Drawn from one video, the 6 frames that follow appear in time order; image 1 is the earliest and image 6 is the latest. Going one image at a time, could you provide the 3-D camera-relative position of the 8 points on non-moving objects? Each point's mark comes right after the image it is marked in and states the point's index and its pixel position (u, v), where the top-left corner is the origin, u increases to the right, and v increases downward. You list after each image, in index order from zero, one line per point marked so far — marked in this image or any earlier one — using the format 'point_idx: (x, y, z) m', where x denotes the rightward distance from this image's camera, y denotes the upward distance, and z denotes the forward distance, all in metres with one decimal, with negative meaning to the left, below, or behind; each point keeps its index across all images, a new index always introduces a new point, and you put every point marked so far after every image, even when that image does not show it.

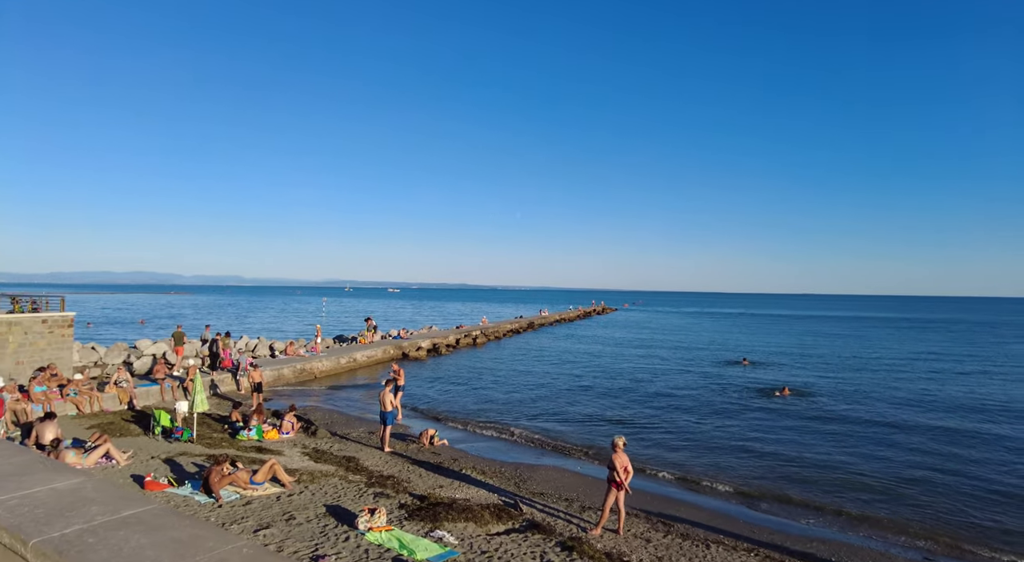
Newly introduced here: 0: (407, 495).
0: (-2.1, -4.3, +11.2) m
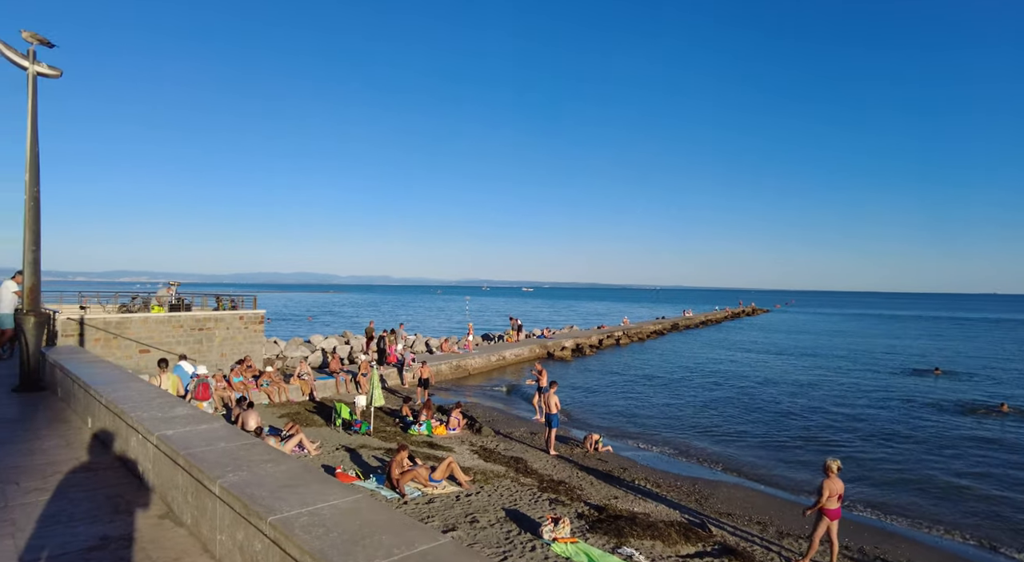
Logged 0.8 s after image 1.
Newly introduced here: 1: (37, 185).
0: (+1.4, -4.3, +10.7) m
1: (-6.3, +1.3, +7.4) m
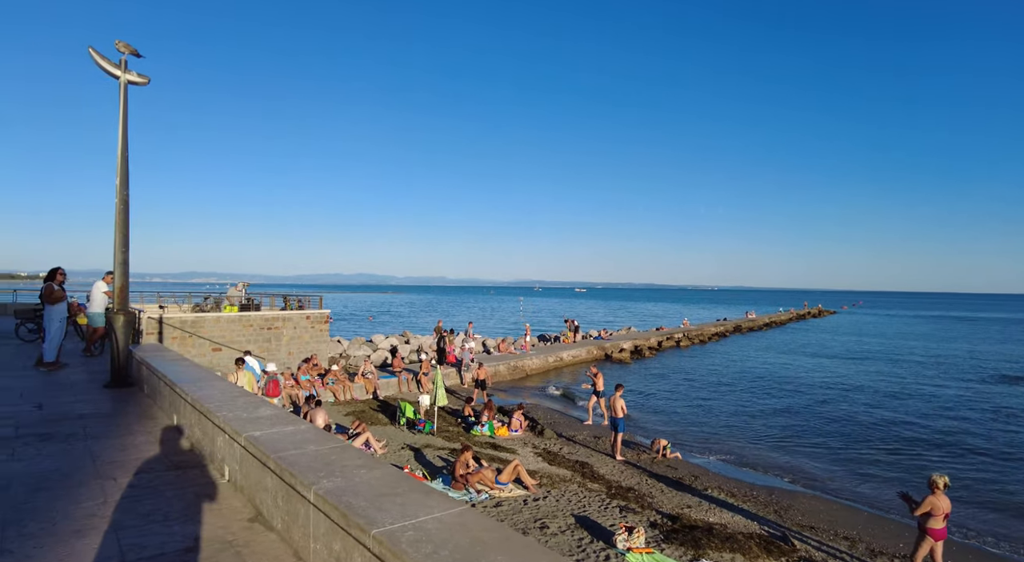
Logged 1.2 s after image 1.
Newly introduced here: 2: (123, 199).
0: (+2.6, -4.3, +10.3) m
1: (-5.3, +1.3, +7.7) m
2: (-5.3, +1.1, +7.6) m
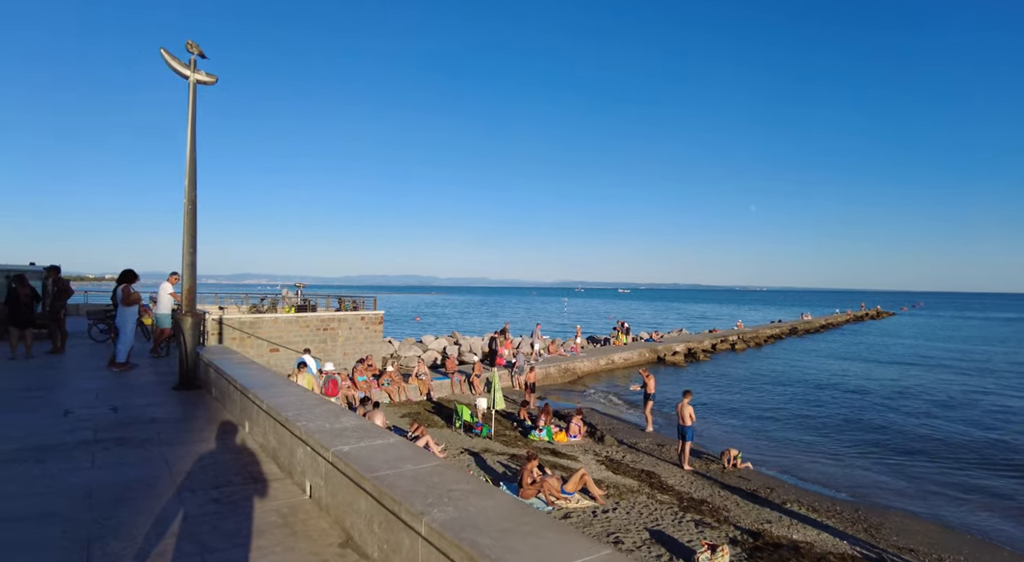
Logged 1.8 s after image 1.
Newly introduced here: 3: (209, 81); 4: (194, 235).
0: (+3.8, -4.3, +9.6) m
1: (-4.4, +1.3, +7.7) m
2: (-4.3, +1.1, +7.6) m
3: (-4.2, +2.8, +7.7) m
4: (-4.3, +0.6, +7.6) m
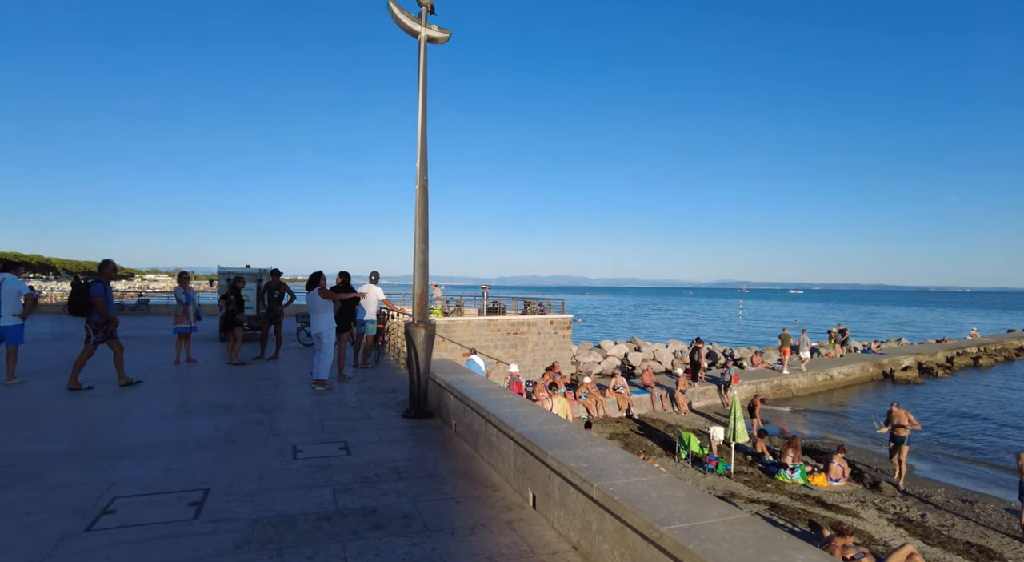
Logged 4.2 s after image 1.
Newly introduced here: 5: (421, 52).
0: (+7.4, -4.3, +6.0) m
1: (-1.0, +1.2, +6.2) m
2: (-1.0, +1.1, +6.1) m
3: (-0.8, +2.8, +6.2) m
4: (-1.0, +0.6, +6.1) m
5: (-1.0, +2.5, +6.1) m
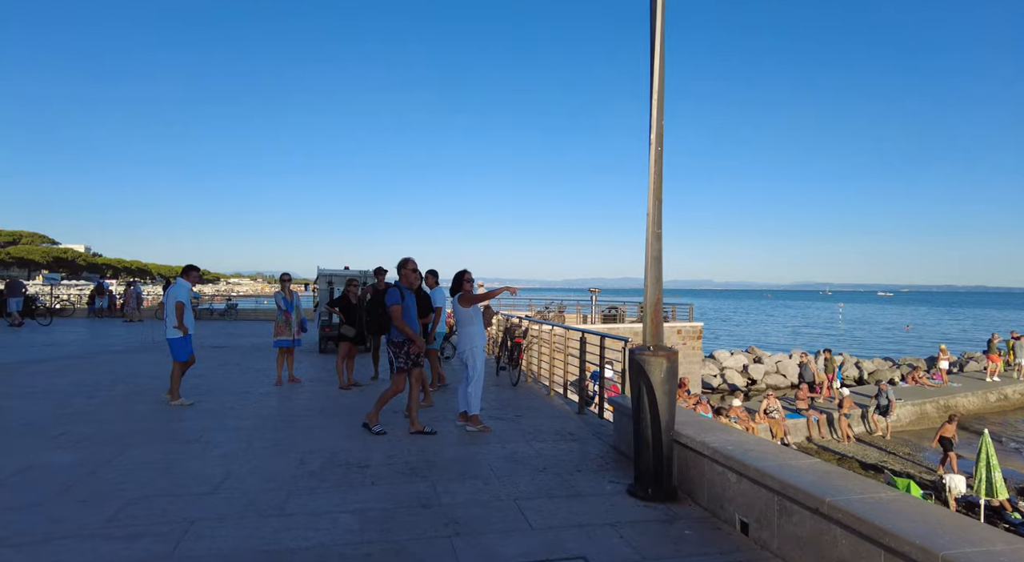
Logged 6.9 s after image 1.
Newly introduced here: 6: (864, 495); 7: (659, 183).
0: (+9.4, -4.2, +2.8) m
1: (+1.1, +1.2, +4.0) m
2: (+1.0, +1.1, +3.9) m
3: (+1.2, +2.7, +4.0) m
4: (+1.1, +0.6, +3.9) m
5: (+1.0, +2.5, +3.9) m
6: (+1.7, -1.1, +2.7) m
7: (+1.0, +0.7, +3.9) m
